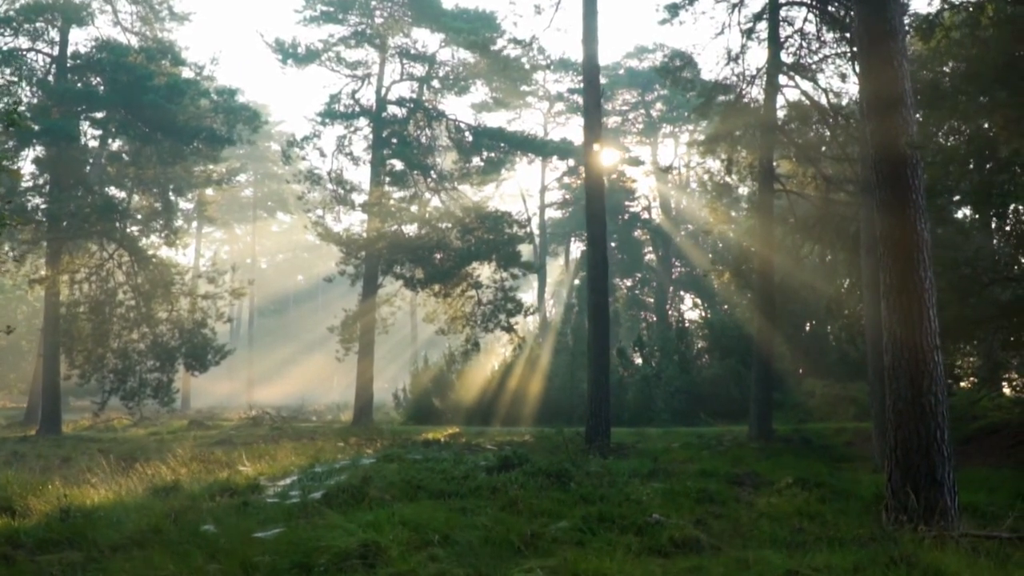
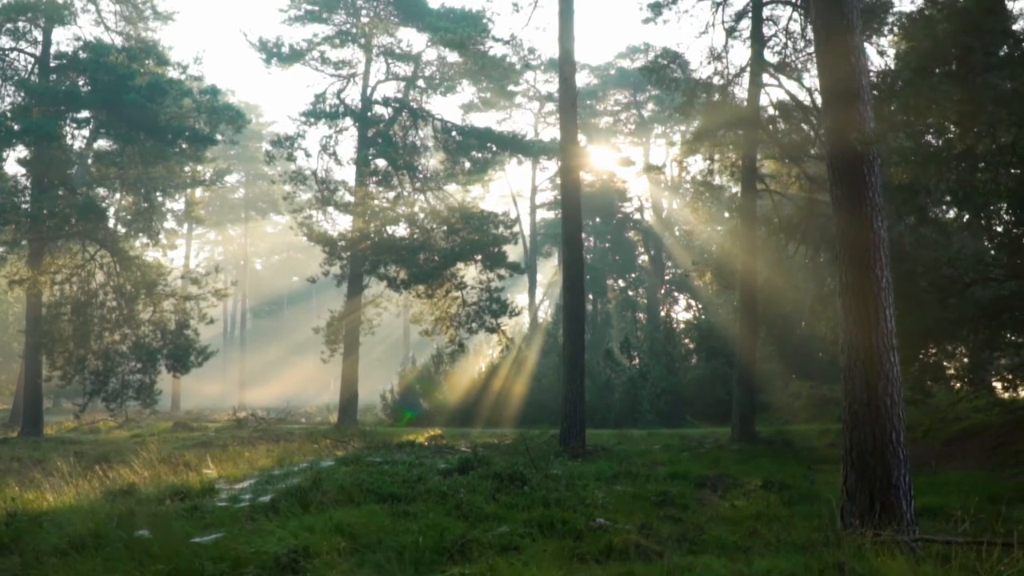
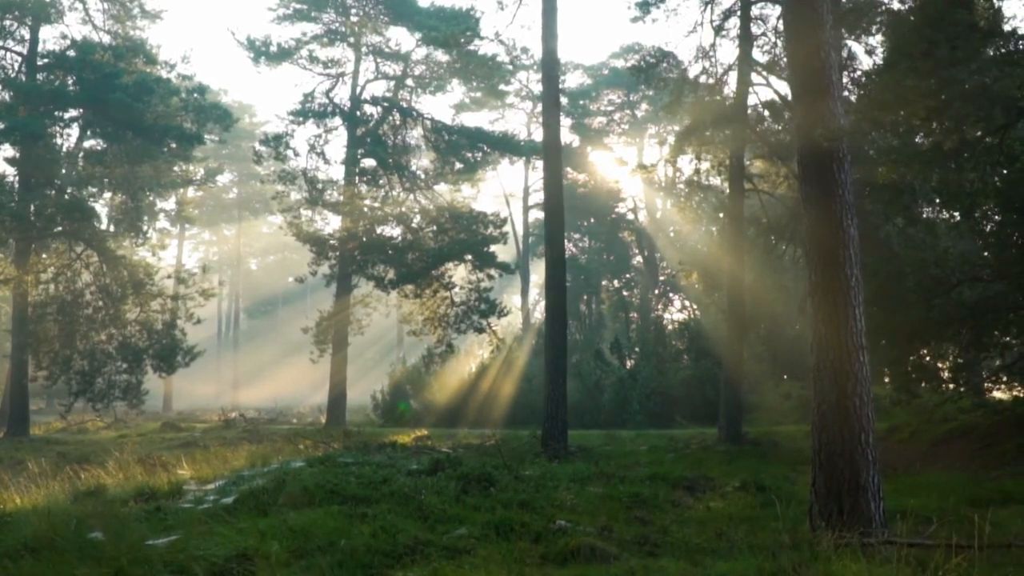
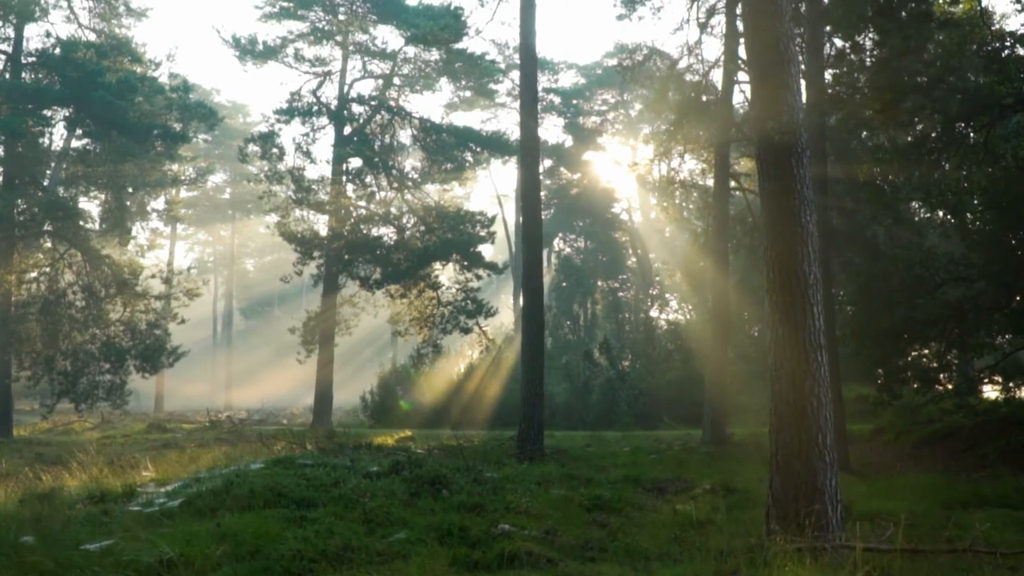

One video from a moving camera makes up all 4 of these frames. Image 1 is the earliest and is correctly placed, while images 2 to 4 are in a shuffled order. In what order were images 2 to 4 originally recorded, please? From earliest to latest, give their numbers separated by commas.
2, 3, 4
